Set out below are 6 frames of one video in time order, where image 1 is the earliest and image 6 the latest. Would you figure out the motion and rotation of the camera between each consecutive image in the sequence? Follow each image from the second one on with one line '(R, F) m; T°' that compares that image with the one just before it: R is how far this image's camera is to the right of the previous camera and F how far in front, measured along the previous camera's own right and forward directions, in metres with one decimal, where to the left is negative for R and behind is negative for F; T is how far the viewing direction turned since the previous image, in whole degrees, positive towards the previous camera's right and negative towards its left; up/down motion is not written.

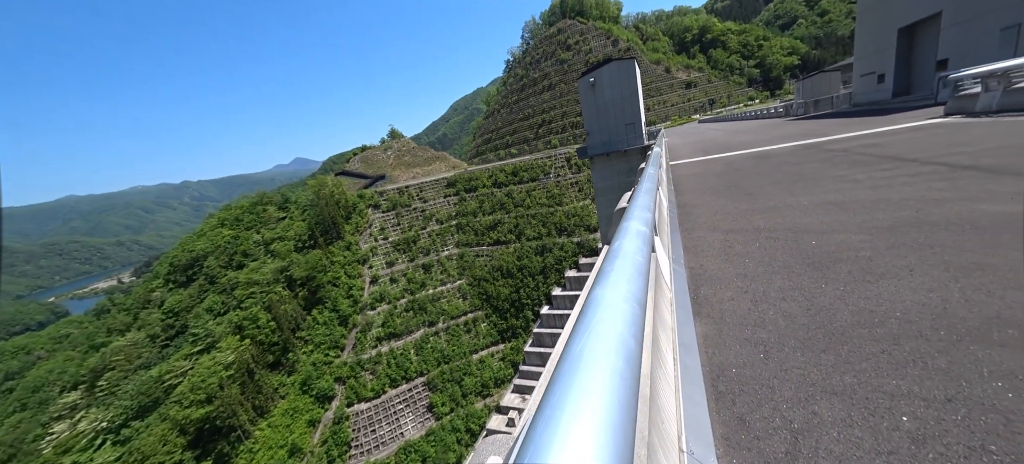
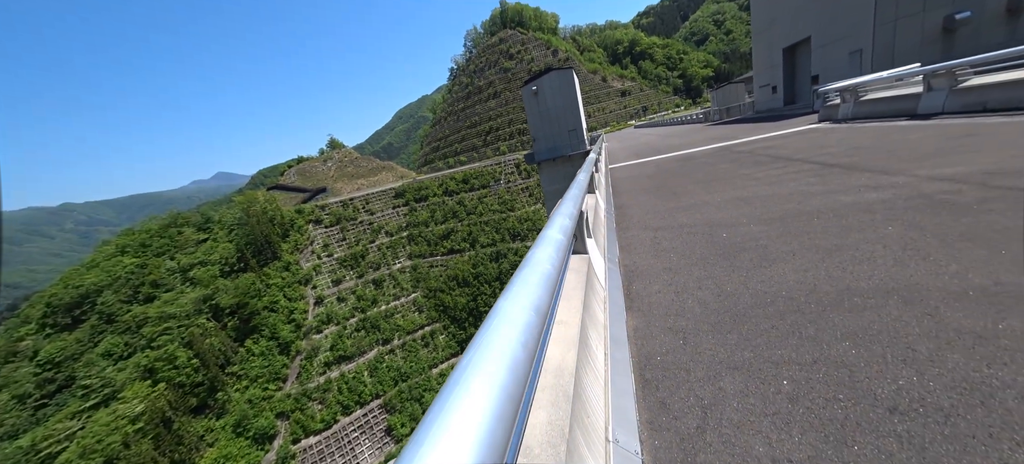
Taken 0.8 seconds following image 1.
(+0.1, -0.1) m; +9°
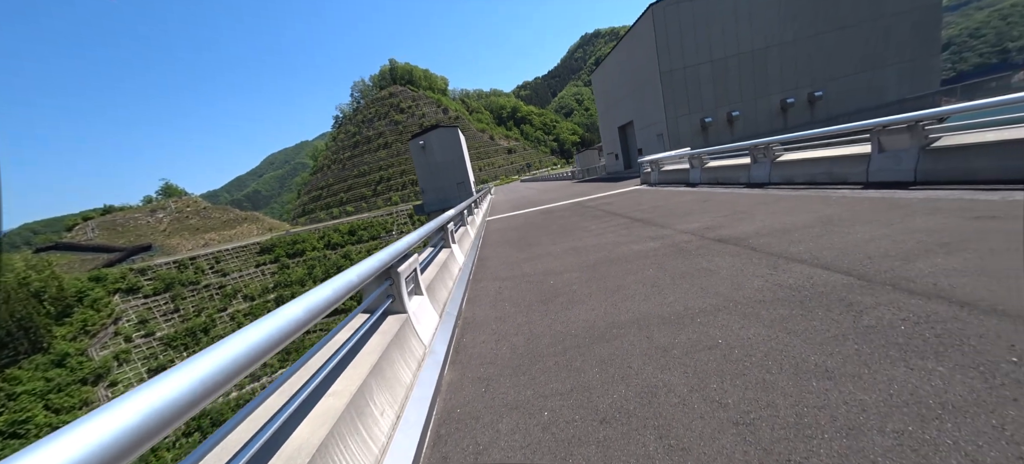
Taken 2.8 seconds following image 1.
(+0.4, -0.2) m; +21°
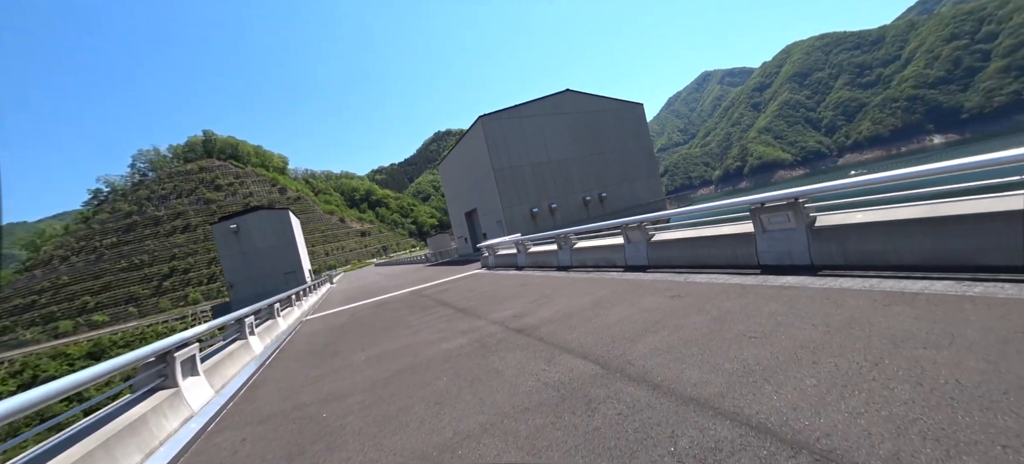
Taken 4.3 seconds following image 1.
(+0.7, +0.1) m; +26°
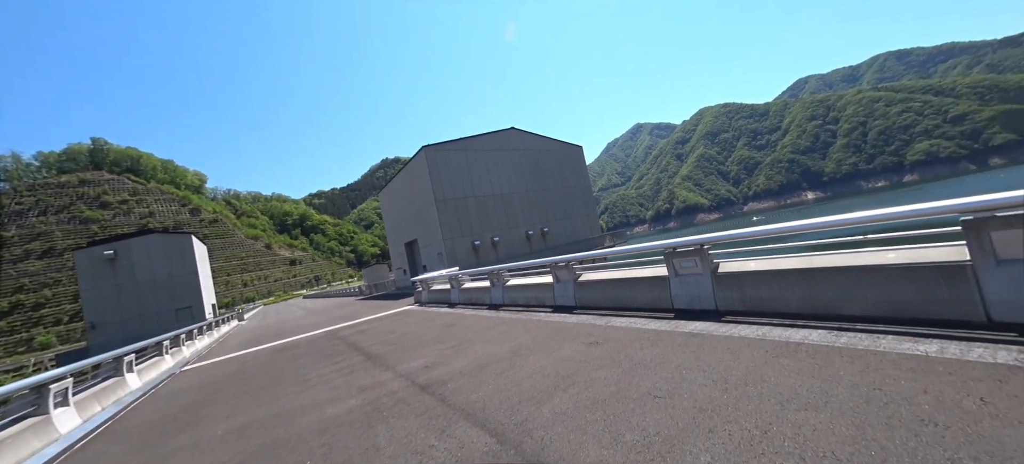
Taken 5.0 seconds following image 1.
(+0.4, +0.3) m; +9°
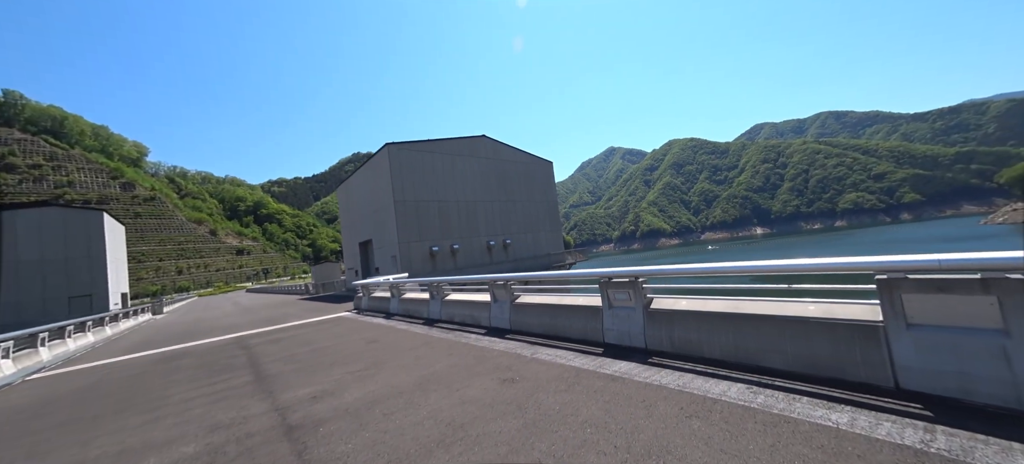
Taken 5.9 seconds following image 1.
(+0.6, +0.5) m; +6°
